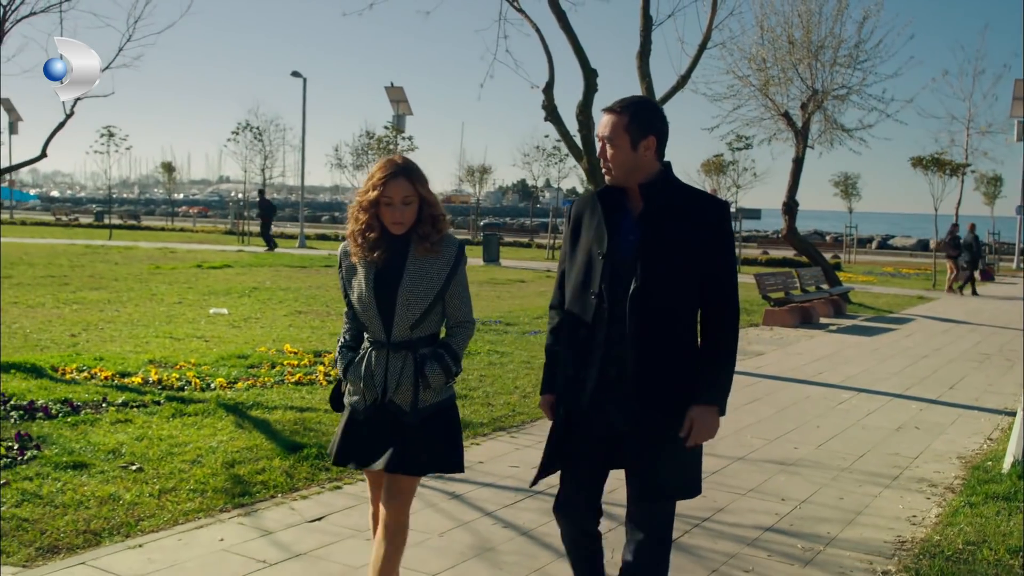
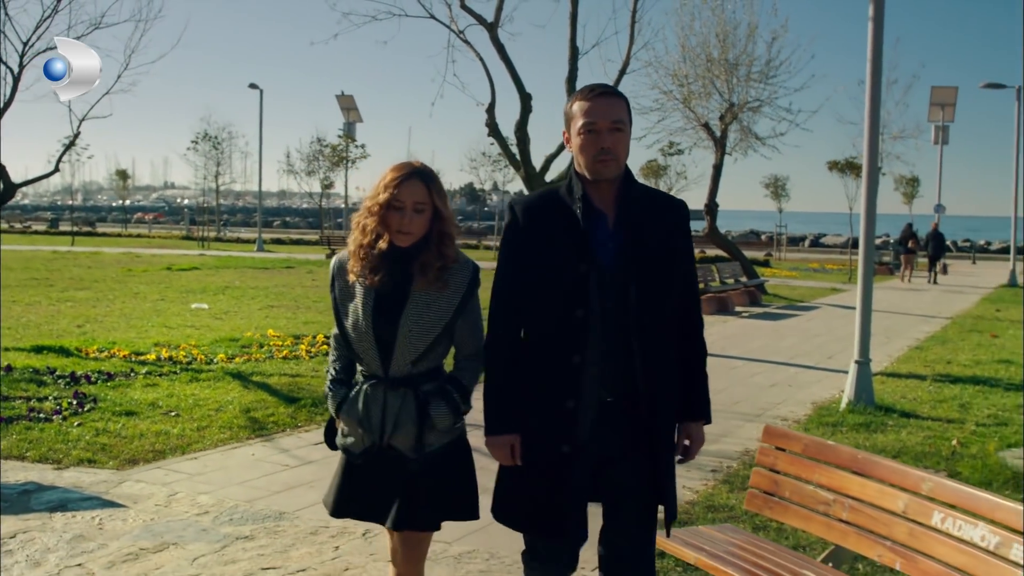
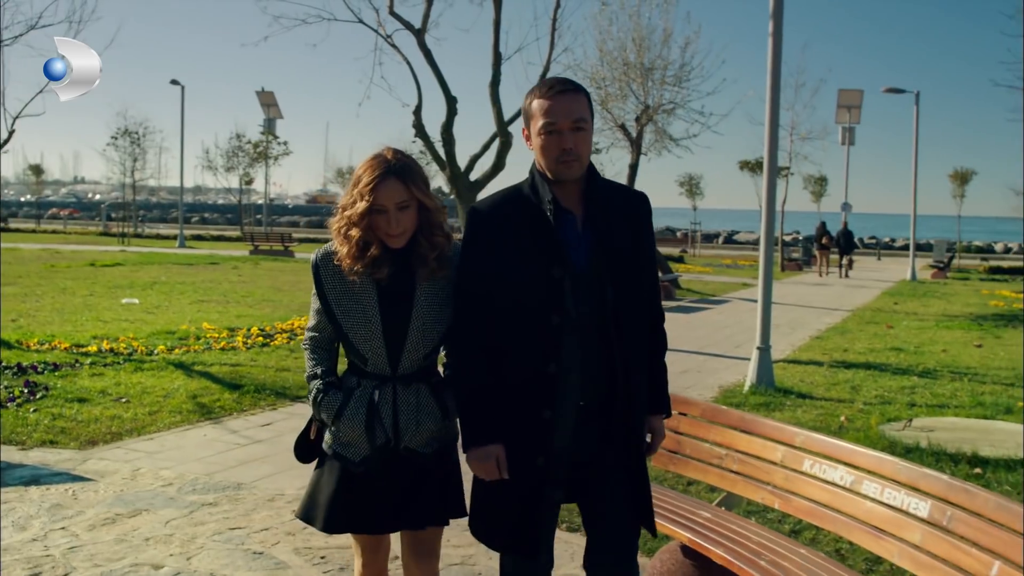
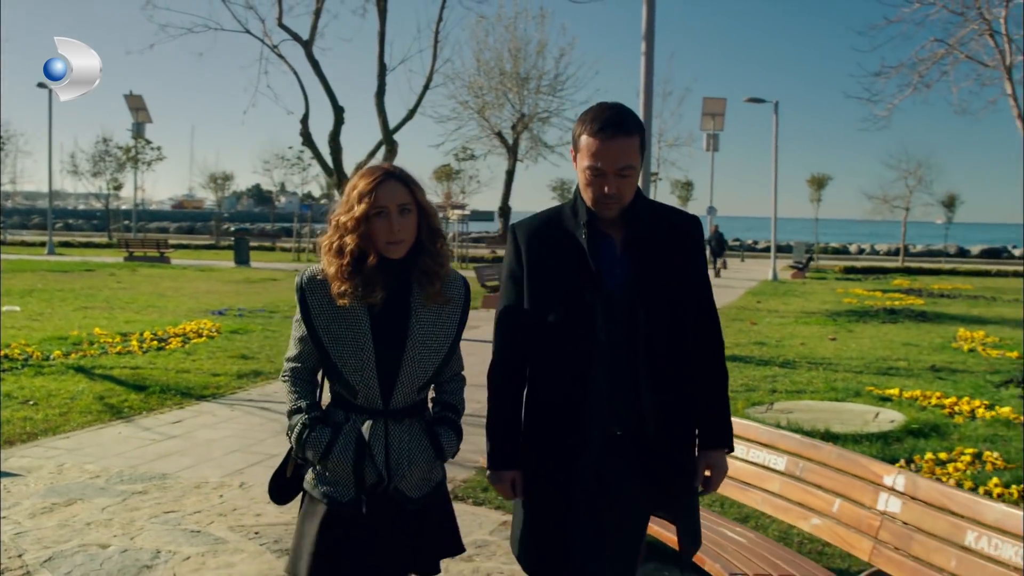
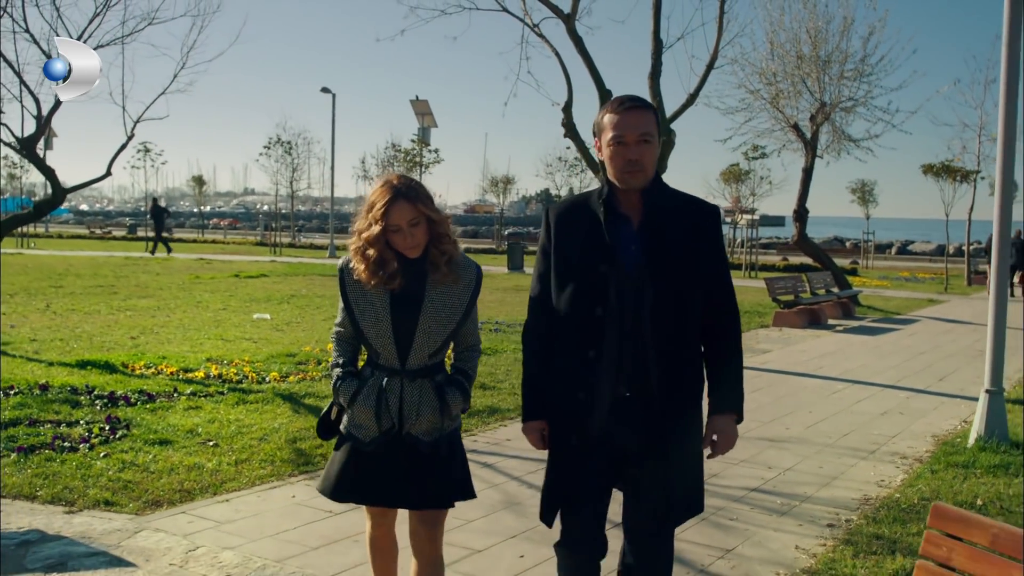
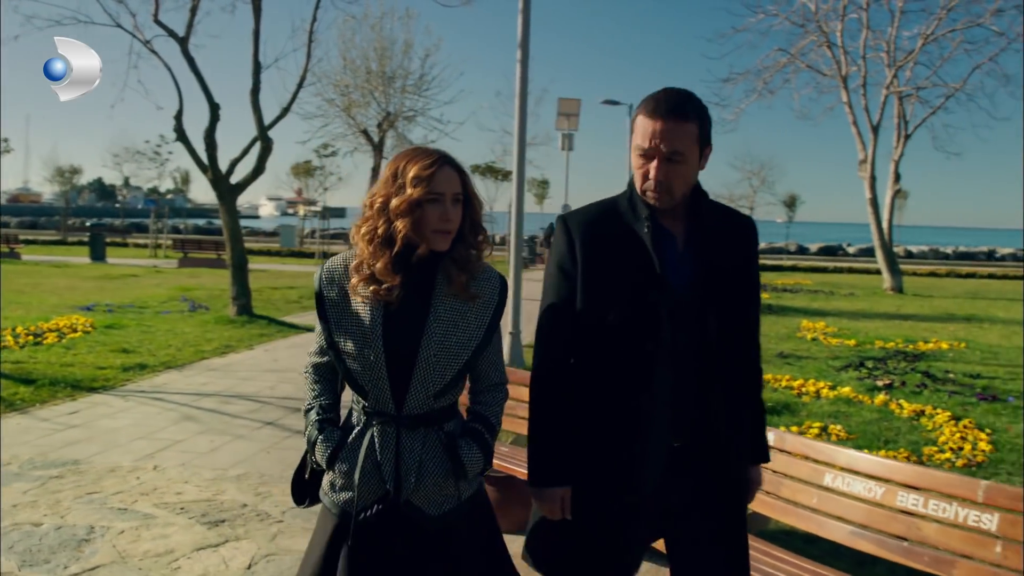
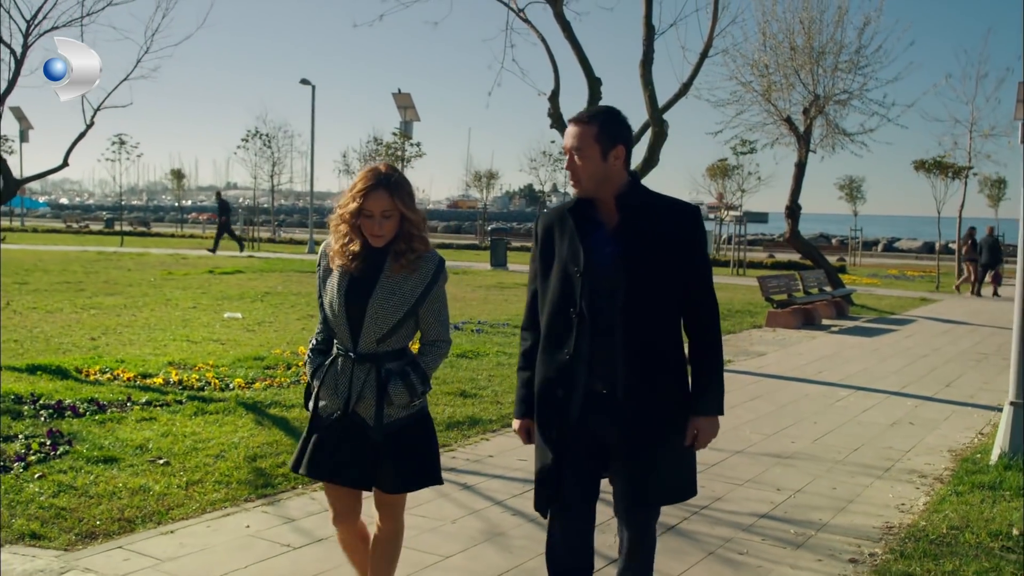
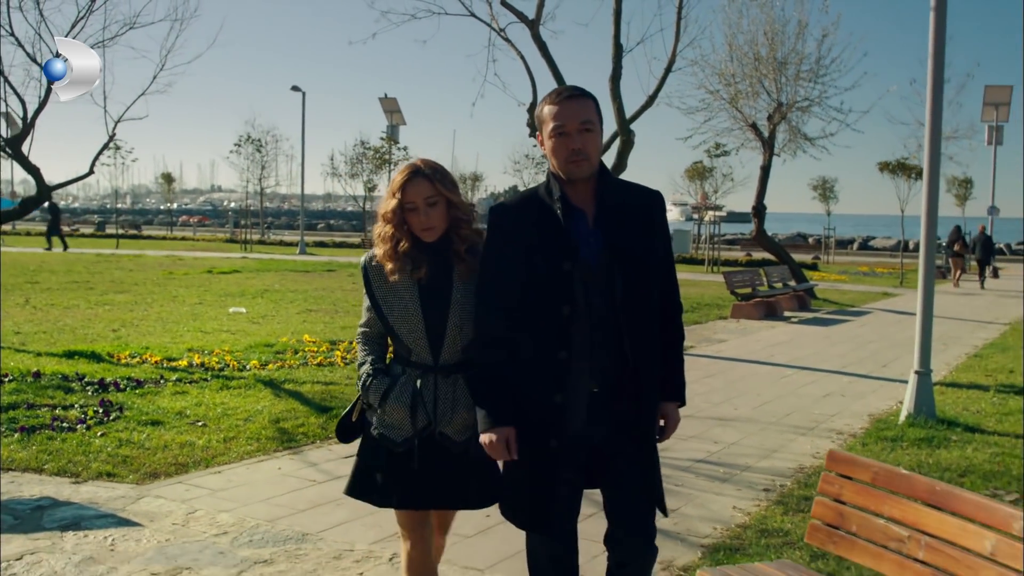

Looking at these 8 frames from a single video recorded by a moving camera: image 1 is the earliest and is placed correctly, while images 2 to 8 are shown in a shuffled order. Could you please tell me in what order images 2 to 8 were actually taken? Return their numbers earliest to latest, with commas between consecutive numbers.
7, 5, 8, 2, 3, 4, 6
